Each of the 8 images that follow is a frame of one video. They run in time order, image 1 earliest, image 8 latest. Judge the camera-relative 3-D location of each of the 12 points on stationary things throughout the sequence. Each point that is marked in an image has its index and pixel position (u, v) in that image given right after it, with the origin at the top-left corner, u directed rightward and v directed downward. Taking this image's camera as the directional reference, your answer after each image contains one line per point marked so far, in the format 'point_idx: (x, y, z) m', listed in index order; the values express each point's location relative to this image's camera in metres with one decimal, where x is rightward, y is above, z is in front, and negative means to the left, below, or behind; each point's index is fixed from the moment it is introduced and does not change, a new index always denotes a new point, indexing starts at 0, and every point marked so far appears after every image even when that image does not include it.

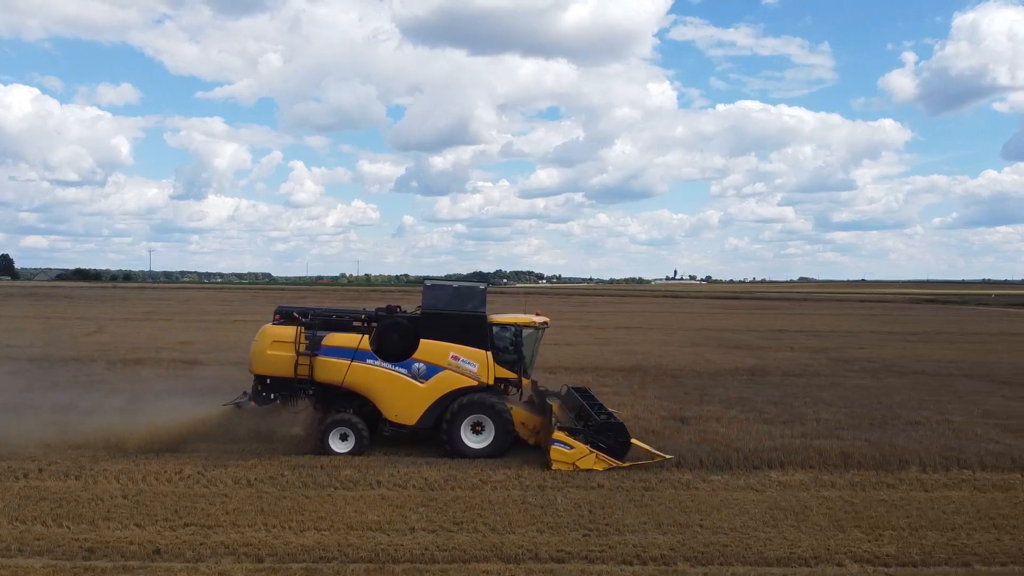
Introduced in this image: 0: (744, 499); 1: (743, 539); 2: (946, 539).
0: (+2.2, -2.0, +7.1) m
1: (+1.9, -2.1, +6.1) m
2: (+3.6, -2.1, +6.2) m
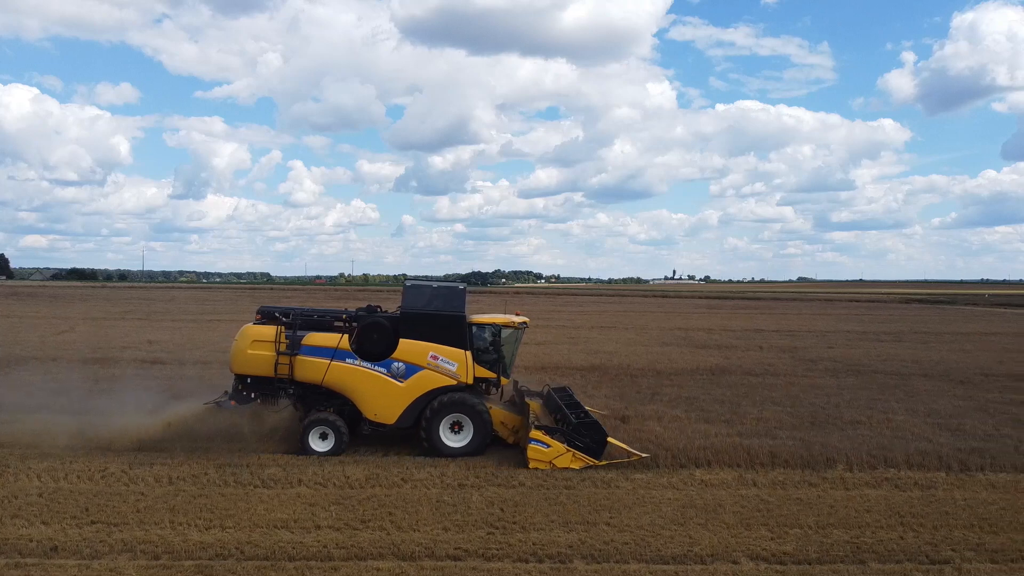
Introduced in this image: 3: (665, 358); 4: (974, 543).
0: (+1.4, -2.0, +7.2) m
1: (+1.1, -2.0, +6.1) m
2: (+2.8, -2.1, +6.3) m
3: (+3.5, -1.6, +17.0) m
4: (+3.8, -2.1, +6.1) m
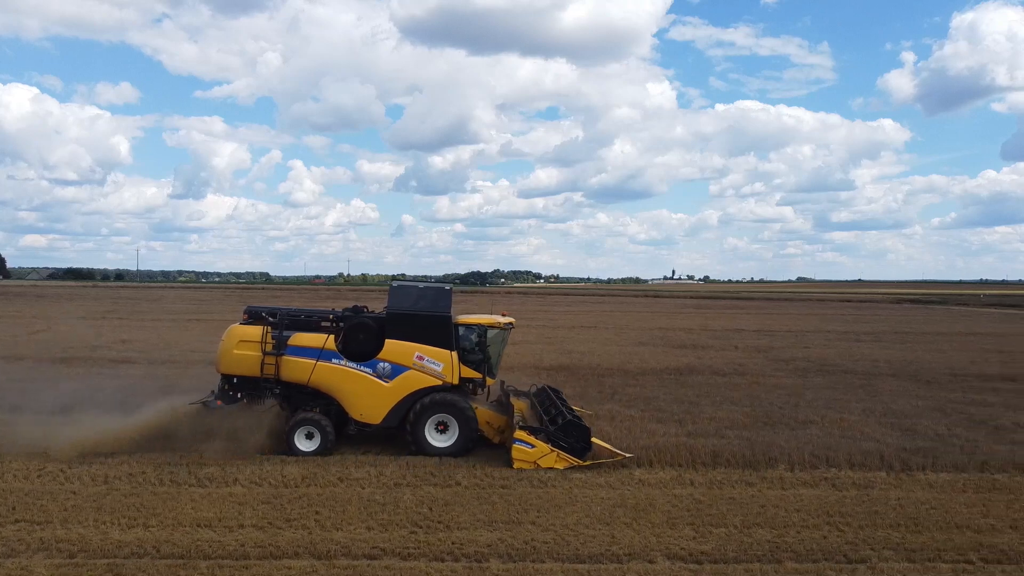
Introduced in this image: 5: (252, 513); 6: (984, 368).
0: (+0.8, -2.0, +7.2) m
1: (+0.4, -2.0, +6.1) m
2: (+2.2, -2.1, +6.3) m
3: (+2.9, -1.6, +17.0) m
4: (+3.2, -2.1, +6.1) m
5: (-2.3, -2.0, +6.5) m
6: (+10.5, -1.8, +16.7) m
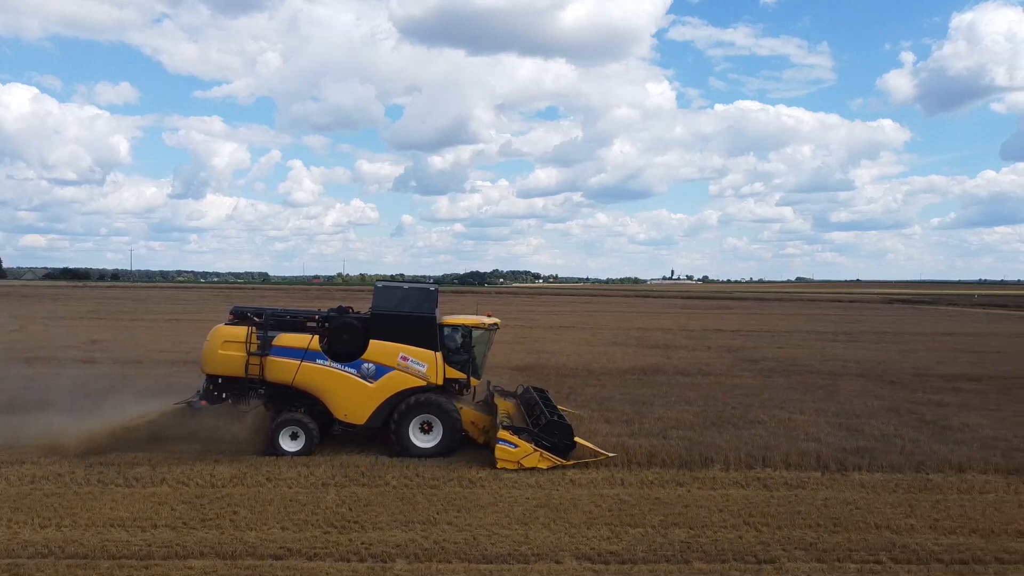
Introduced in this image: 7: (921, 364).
0: (+0.1, -2.0, +7.2) m
1: (-0.3, -2.0, +6.1) m
2: (+1.5, -2.1, +6.3) m
3: (+2.2, -1.6, +17.0) m
4: (+2.4, -2.1, +6.1) m
5: (-3.0, -2.0, +6.5) m
6: (+9.8, -1.8, +16.7) m
7: (+9.4, -1.8, +17.2) m
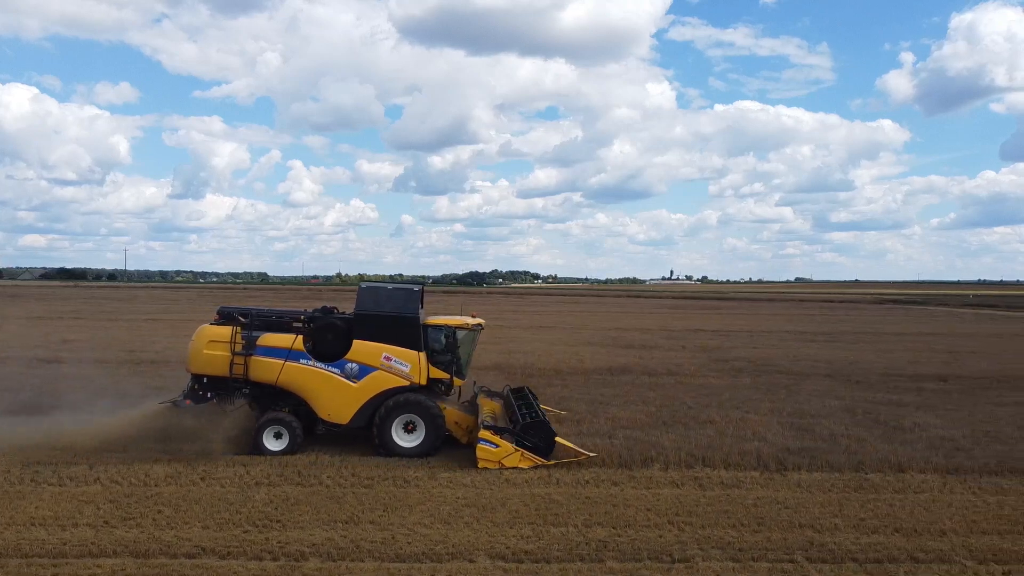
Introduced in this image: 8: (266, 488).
0: (-0.6, -2.0, +7.2) m
1: (-0.9, -2.0, +6.1) m
2: (+0.8, -2.1, +6.3) m
3: (+1.5, -1.6, +17.0) m
4: (+1.8, -2.1, +6.2) m
5: (-3.6, -1.9, +6.5) m
6: (+9.1, -1.8, +16.7) m
7: (+8.8, -1.8, +17.2) m
8: (-2.4, -2.0, +7.3) m
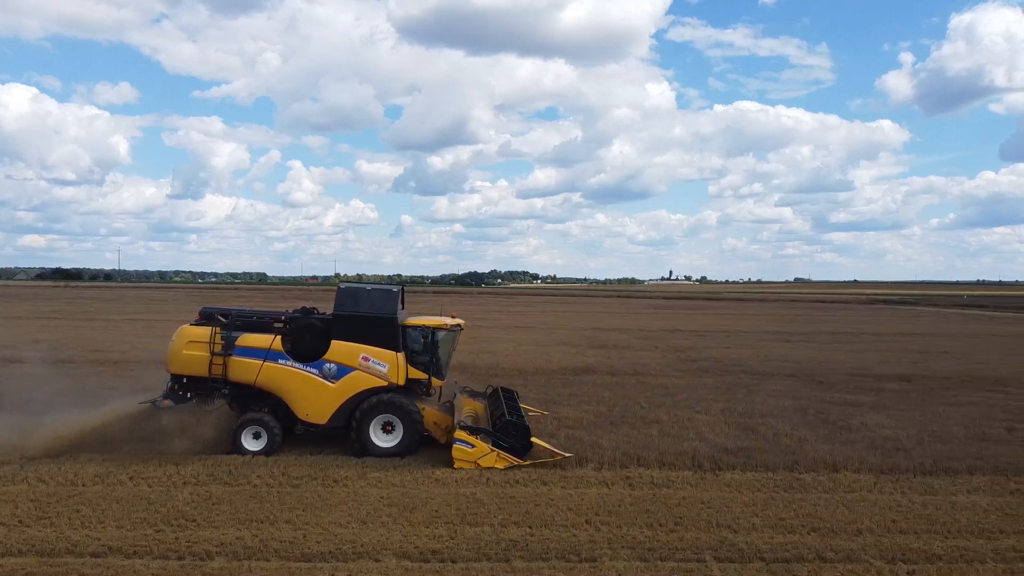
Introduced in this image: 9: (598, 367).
0: (-1.3, -2.0, +7.2) m
1: (-1.7, -2.0, +6.1) m
2: (+0.1, -2.1, +6.3) m
3: (+0.8, -1.6, +17.0) m
4: (+1.0, -2.1, +6.2) m
5: (-4.4, -1.9, +6.5) m
6: (+8.4, -1.8, +16.7) m
7: (+8.1, -1.8, +17.2) m
8: (-3.1, -2.0, +7.3) m
9: (+1.8, -1.7, +15.8) m
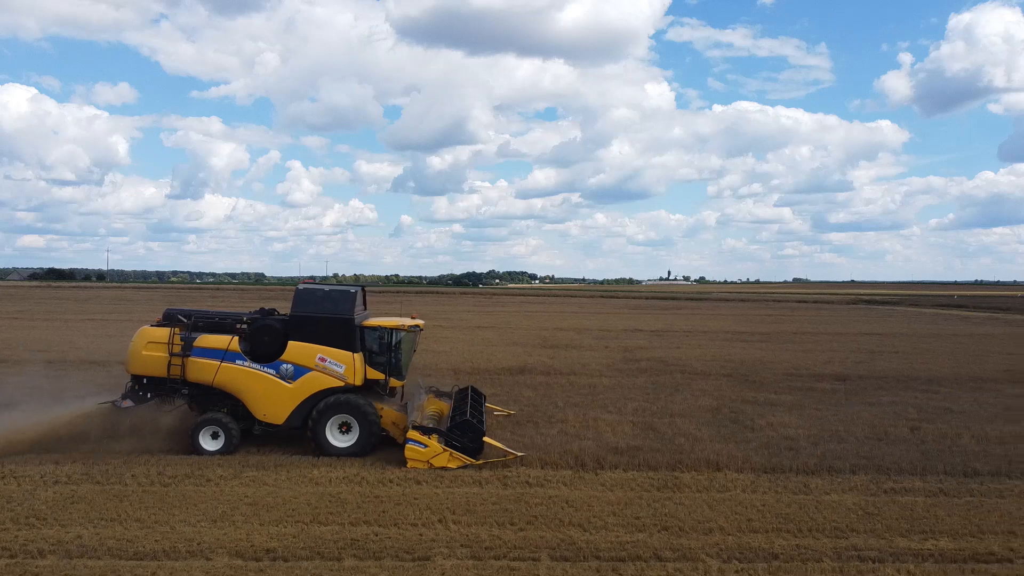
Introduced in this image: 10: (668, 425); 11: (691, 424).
0: (-2.6, -2.0, +7.2) m
1: (-3.0, -2.0, +6.2) m
2: (-1.2, -2.1, +6.3) m
3: (-0.5, -1.6, +17.1) m
4: (-0.3, -2.1, +6.2) m
5: (-5.7, -1.9, +6.5) m
6: (+7.0, -1.8, +16.8) m
7: (+6.7, -1.8, +17.2) m
8: (-4.4, -2.0, +7.3) m
9: (+0.5, -1.7, +15.8) m
10: (+2.1, -1.9, +10.3) m
11: (+2.5, -1.9, +10.4) m
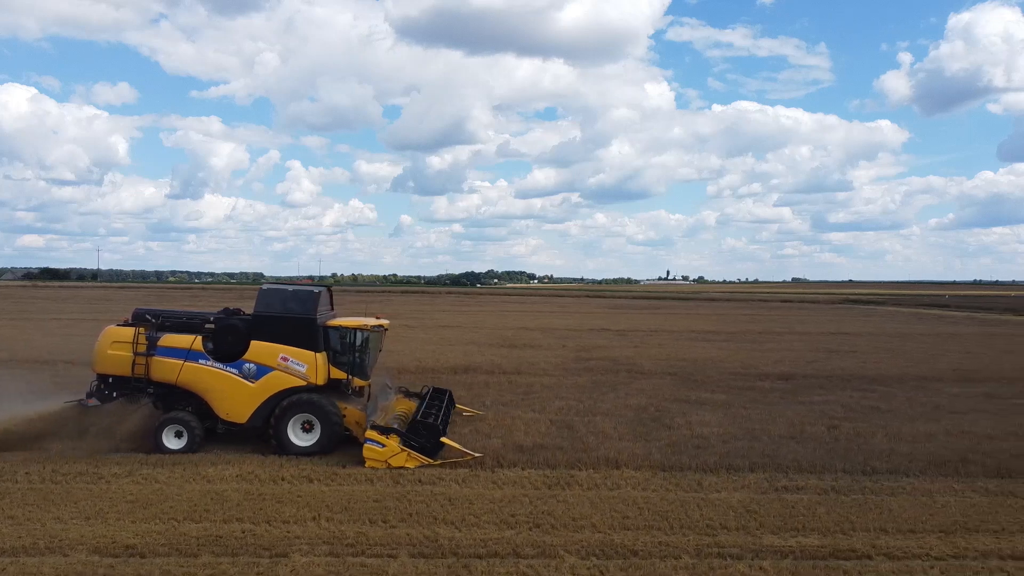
0: (-3.8, -2.0, +7.3) m
1: (-4.1, -2.0, +6.2) m
2: (-2.4, -2.1, +6.4) m
3: (-1.6, -1.6, +17.1) m
4: (-1.4, -2.1, +6.2) m
5: (-6.8, -1.9, +6.6) m
6: (+5.9, -1.8, +16.8) m
7: (+5.6, -1.7, +17.3) m
8: (-5.6, -1.9, +7.3) m
9: (-0.6, -1.7, +15.8) m
10: (+1.0, -1.9, +10.3) m
11: (+1.4, -1.9, +10.4) m
